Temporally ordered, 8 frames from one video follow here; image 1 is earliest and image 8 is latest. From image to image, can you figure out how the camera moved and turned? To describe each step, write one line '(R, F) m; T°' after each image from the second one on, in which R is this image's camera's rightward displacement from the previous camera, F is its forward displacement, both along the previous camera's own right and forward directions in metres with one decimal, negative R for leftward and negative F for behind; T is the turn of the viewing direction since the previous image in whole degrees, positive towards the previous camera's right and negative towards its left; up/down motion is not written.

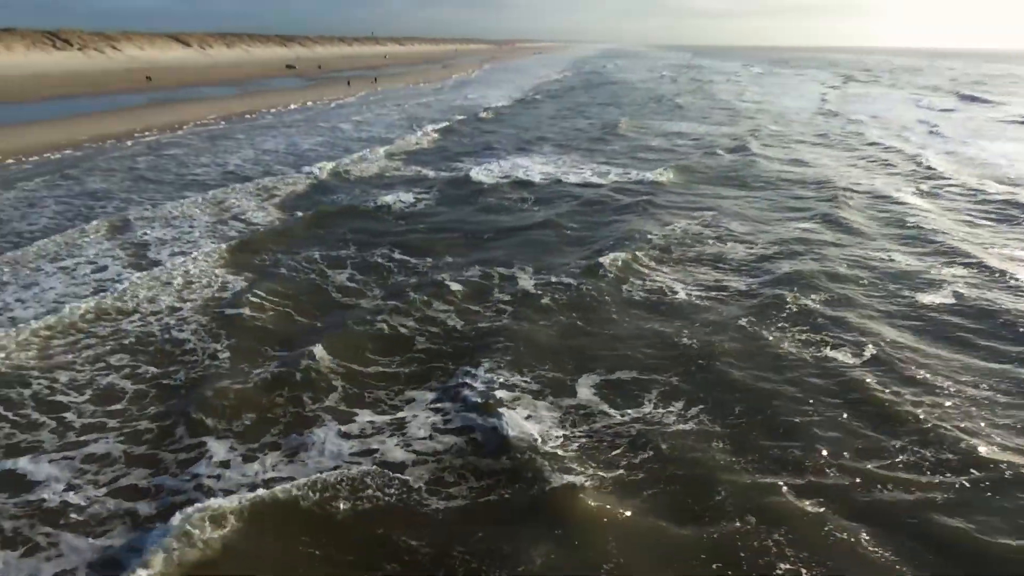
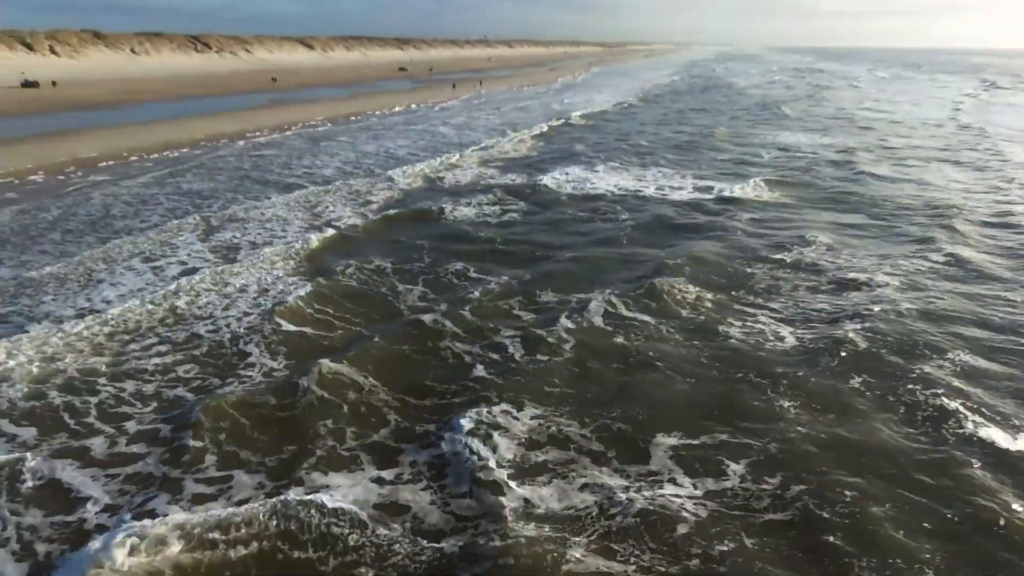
(+0.2, +0.6) m; -9°
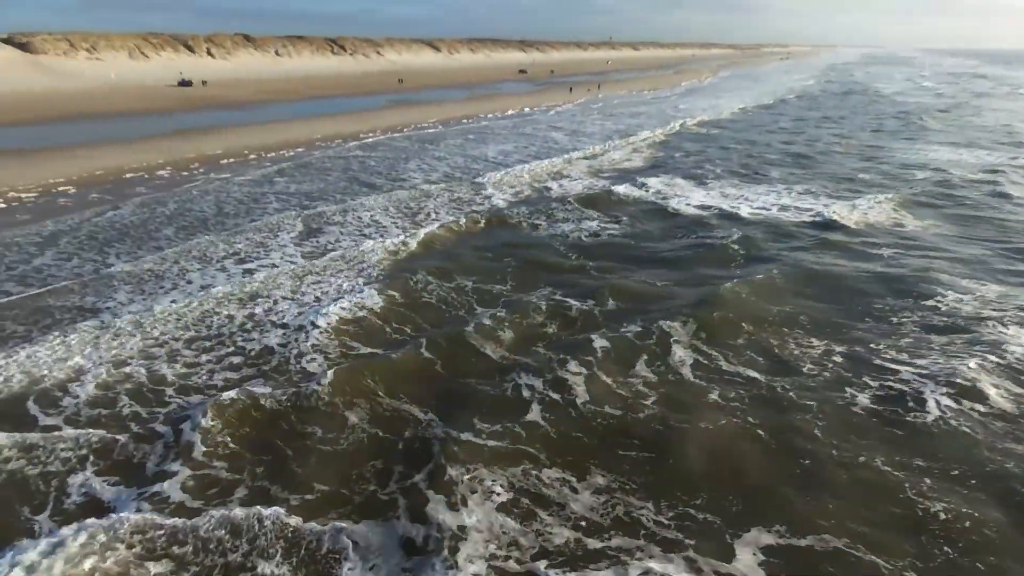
(+0.2, +0.7) m; -10°
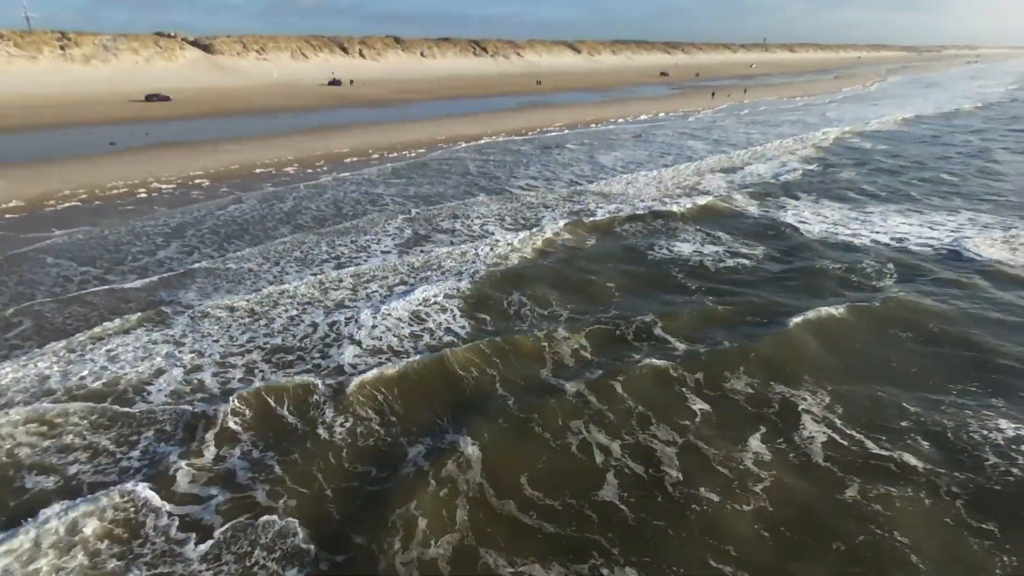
(+0.2, +0.8) m; -12°
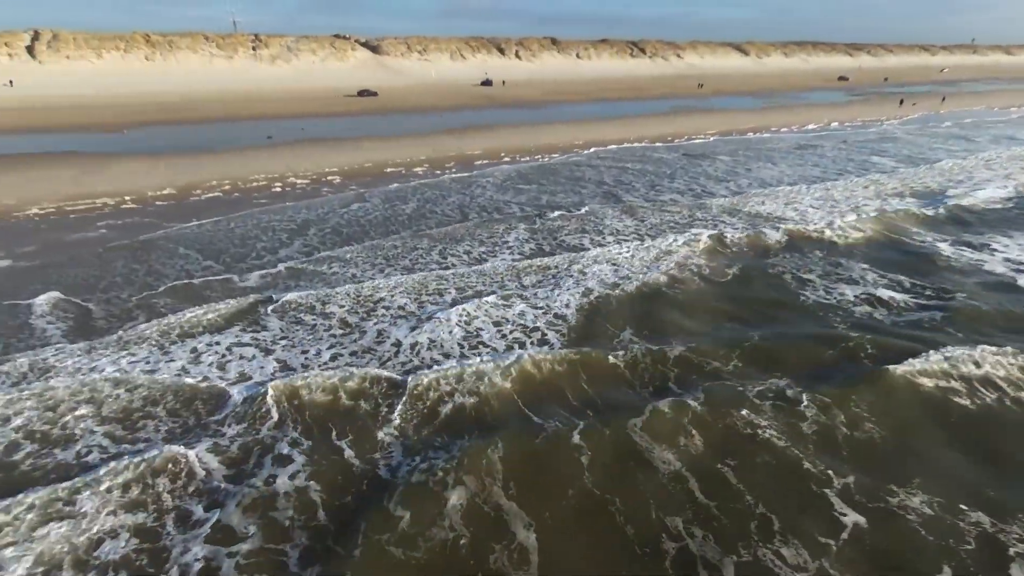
(+0.3, +1.0) m; -13°
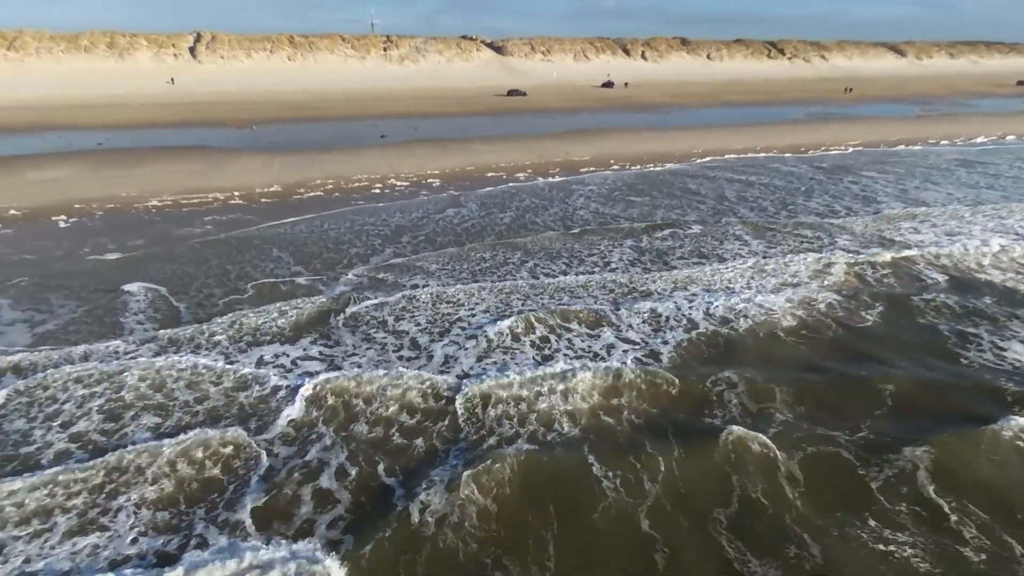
(+0.2, +0.8) m; -10°
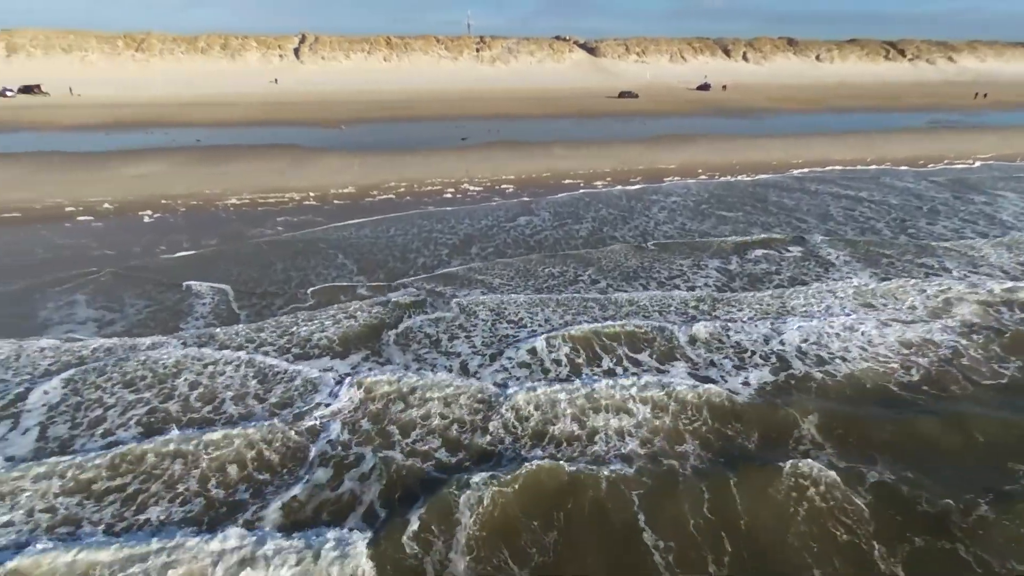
(+0.2, +0.6) m; -8°
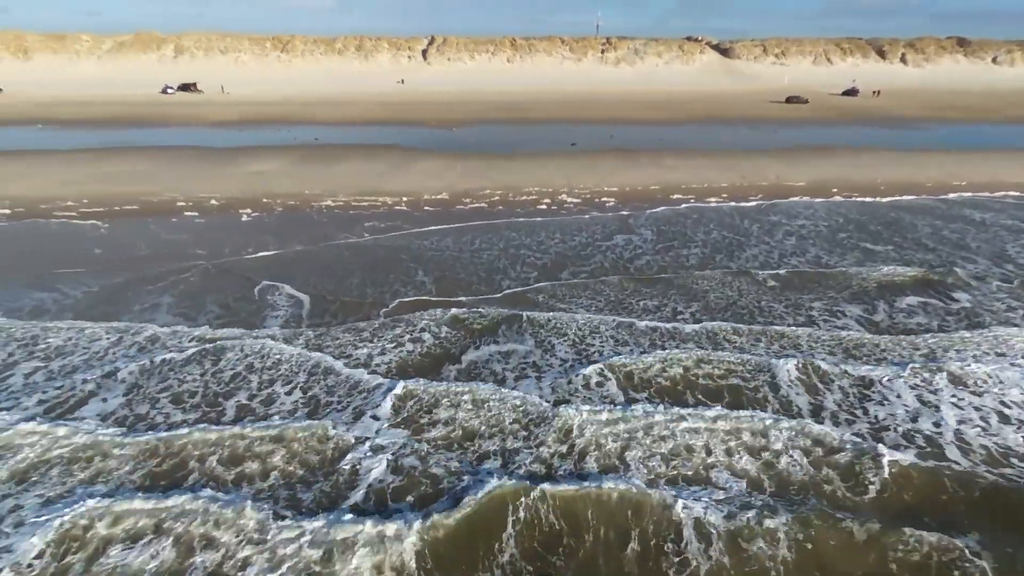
(+0.3, +0.8) m; -10°
